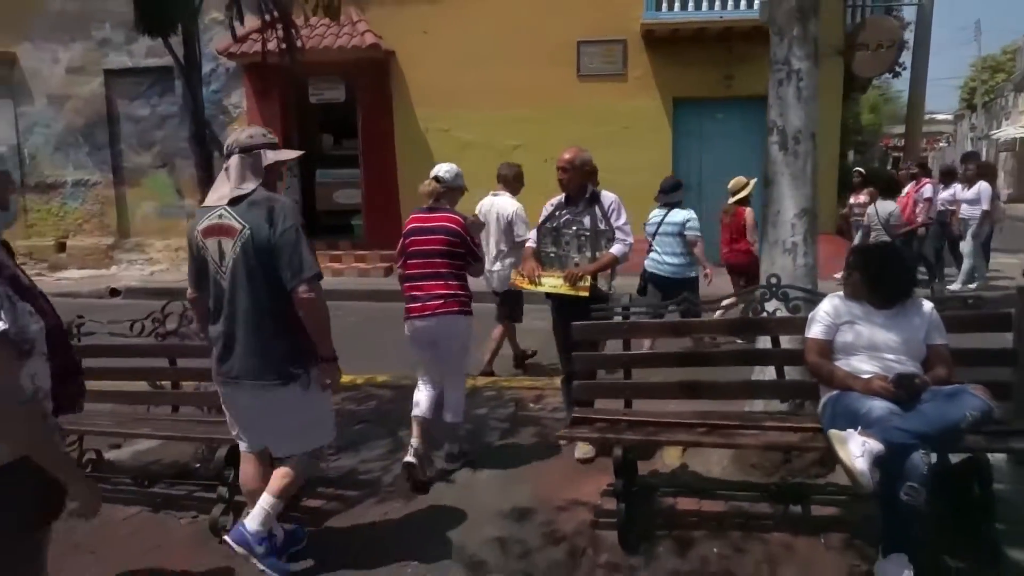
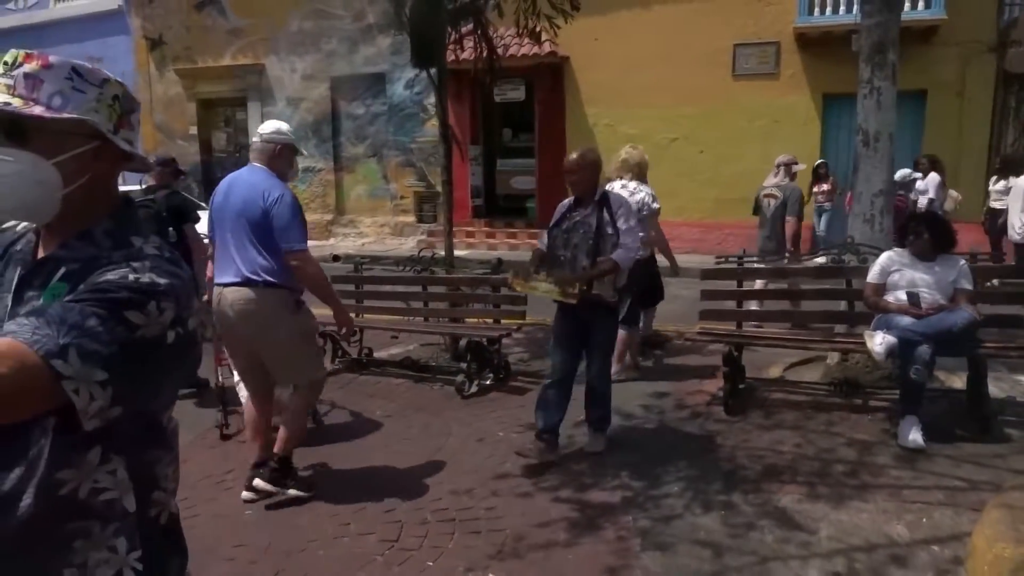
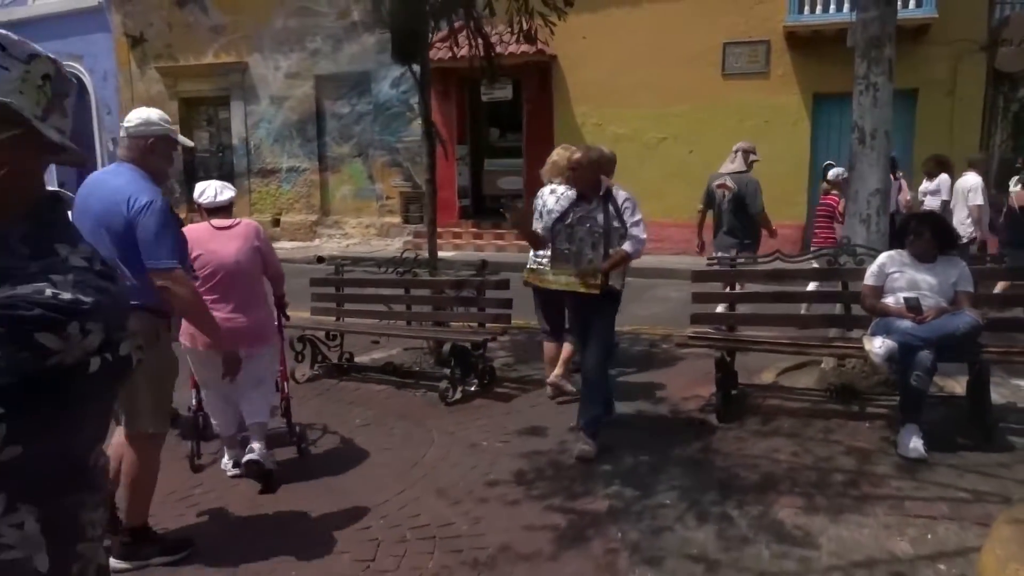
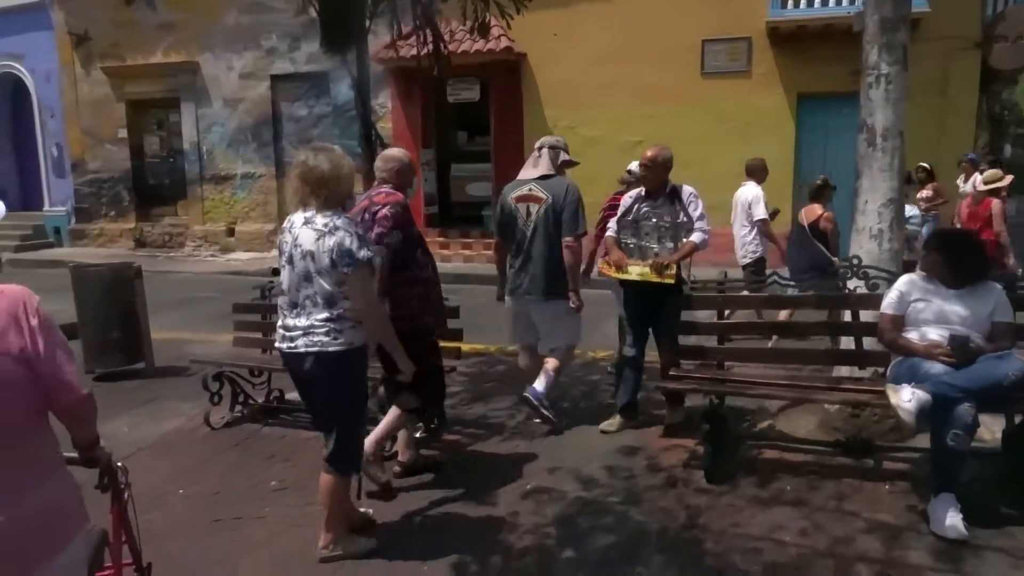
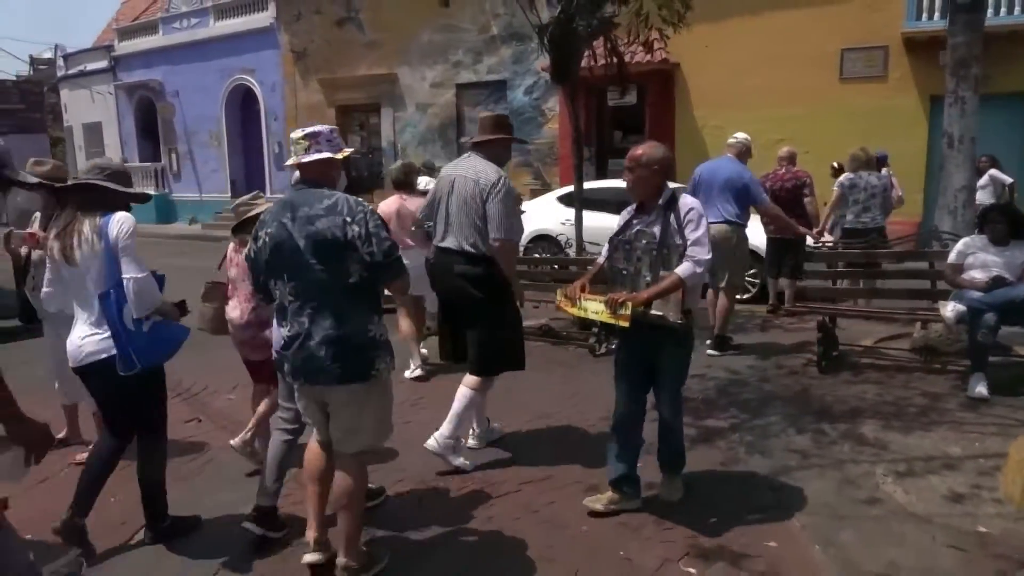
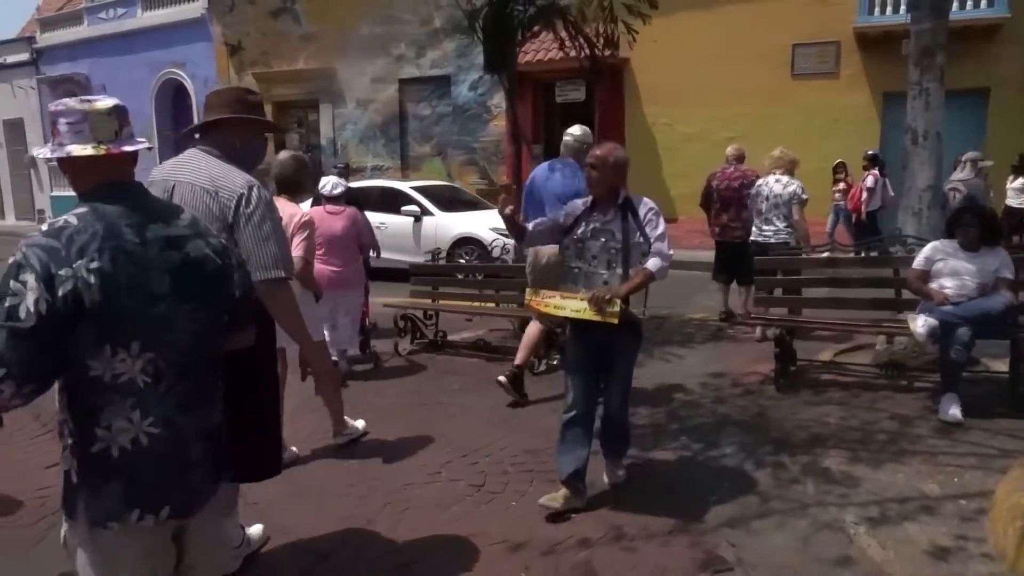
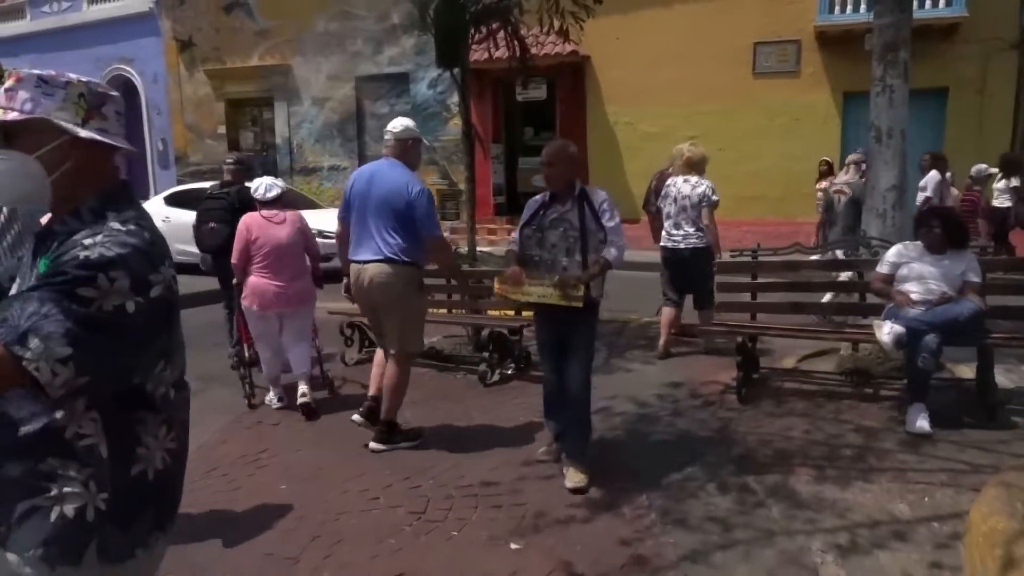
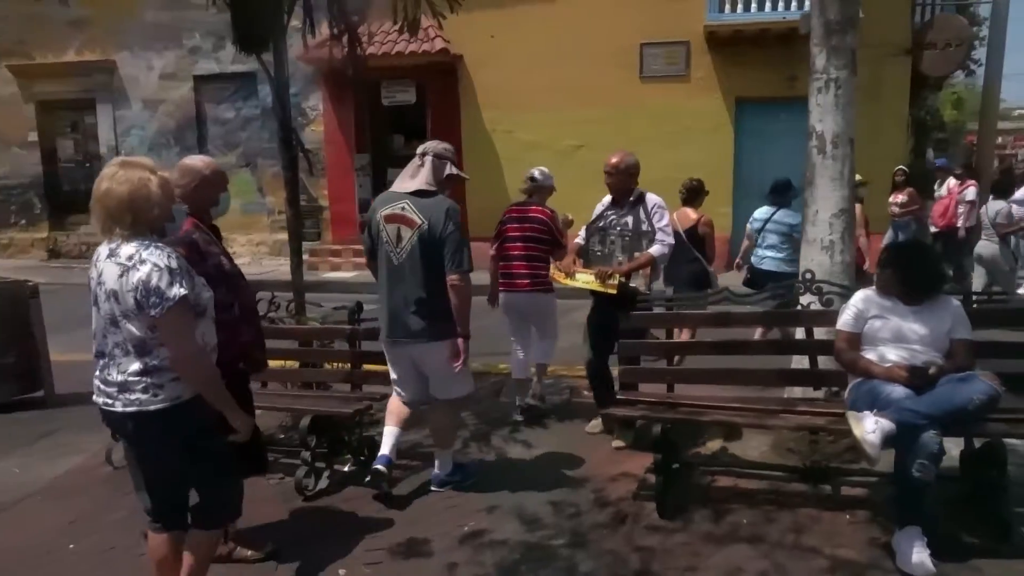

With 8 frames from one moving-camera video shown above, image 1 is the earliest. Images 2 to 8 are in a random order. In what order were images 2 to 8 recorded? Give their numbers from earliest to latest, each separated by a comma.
8, 4, 3, 2, 7, 6, 5
